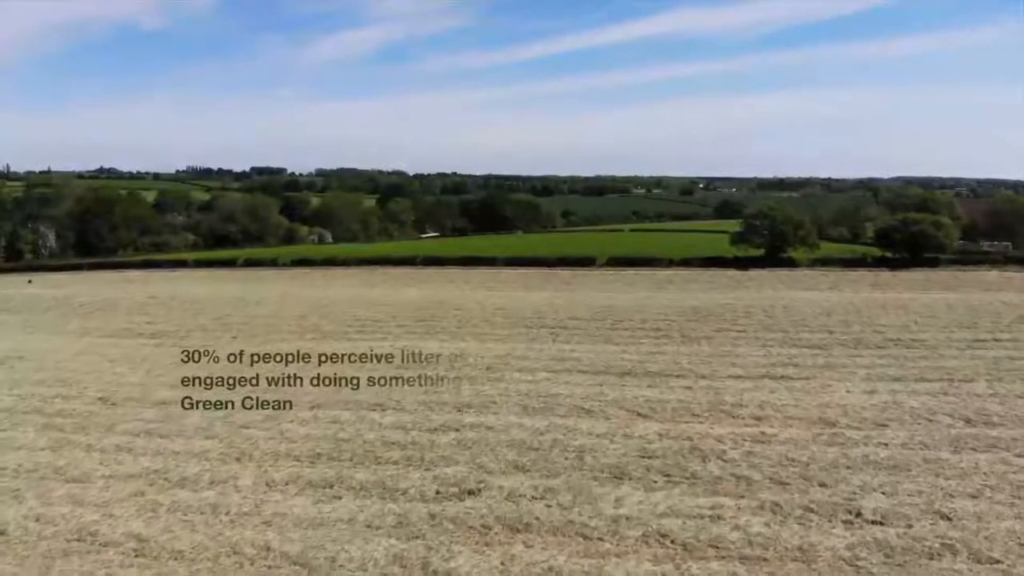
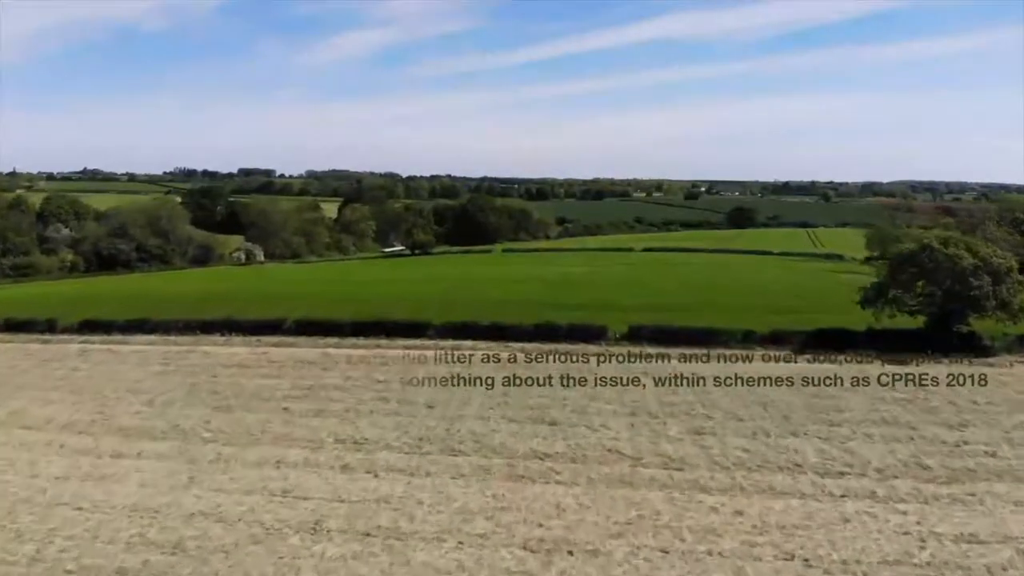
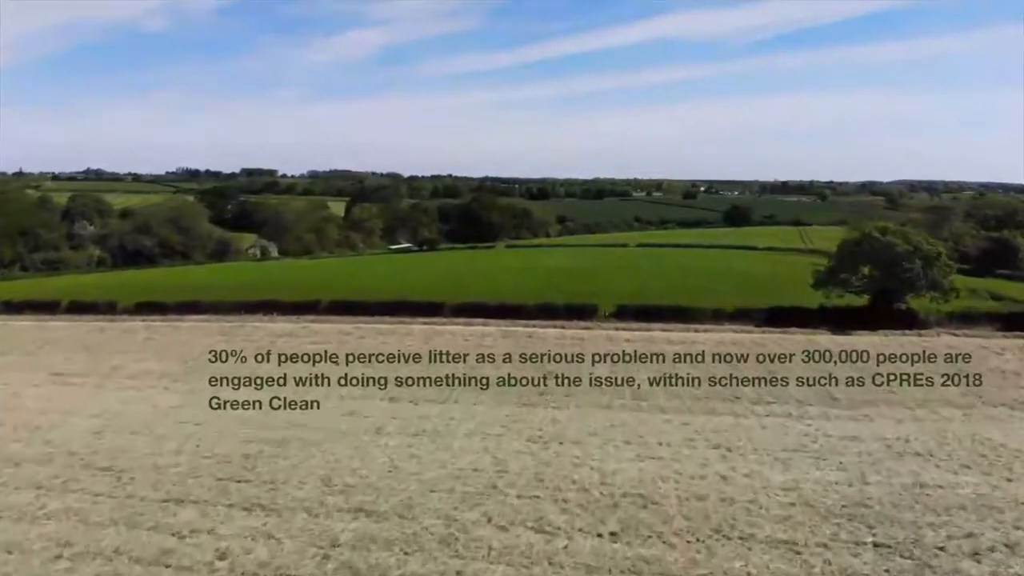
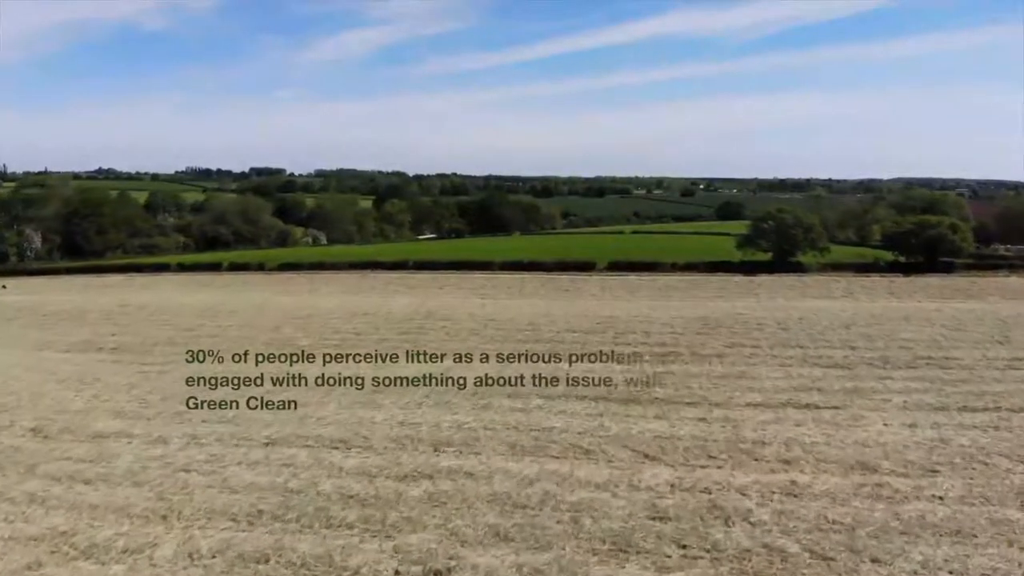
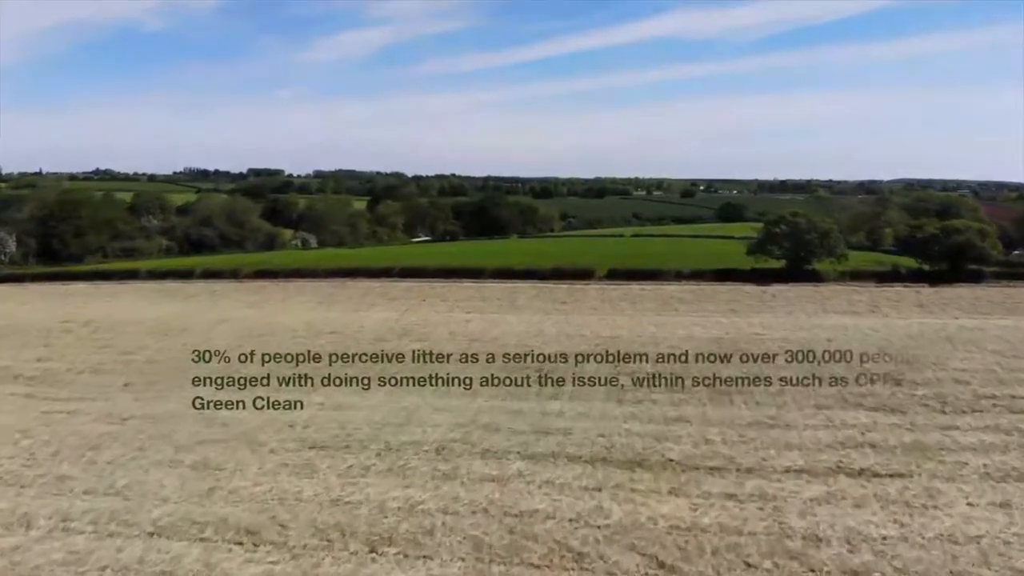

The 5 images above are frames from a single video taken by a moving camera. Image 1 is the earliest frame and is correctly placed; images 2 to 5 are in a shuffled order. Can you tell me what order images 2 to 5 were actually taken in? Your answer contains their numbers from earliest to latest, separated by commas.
4, 5, 3, 2
